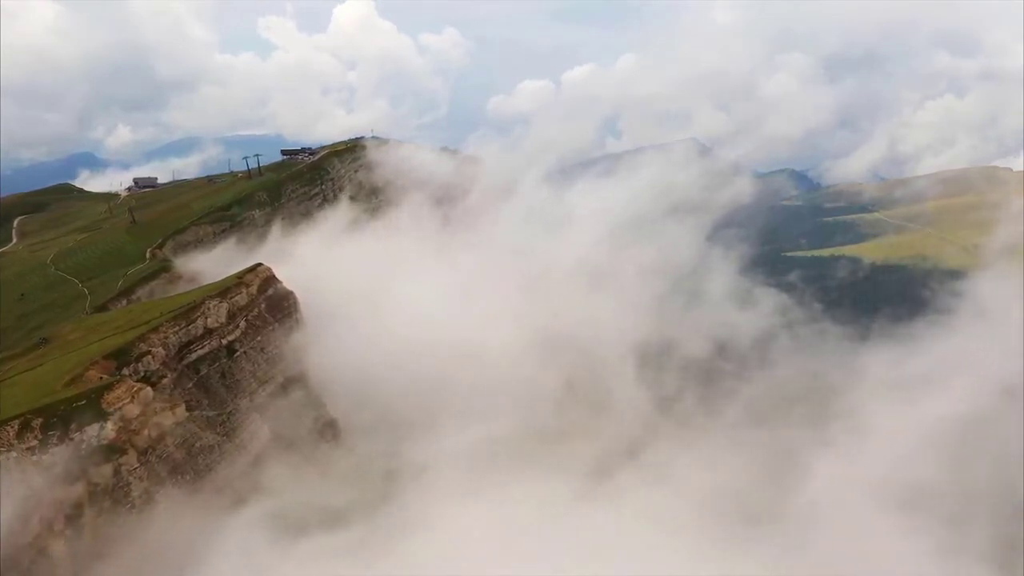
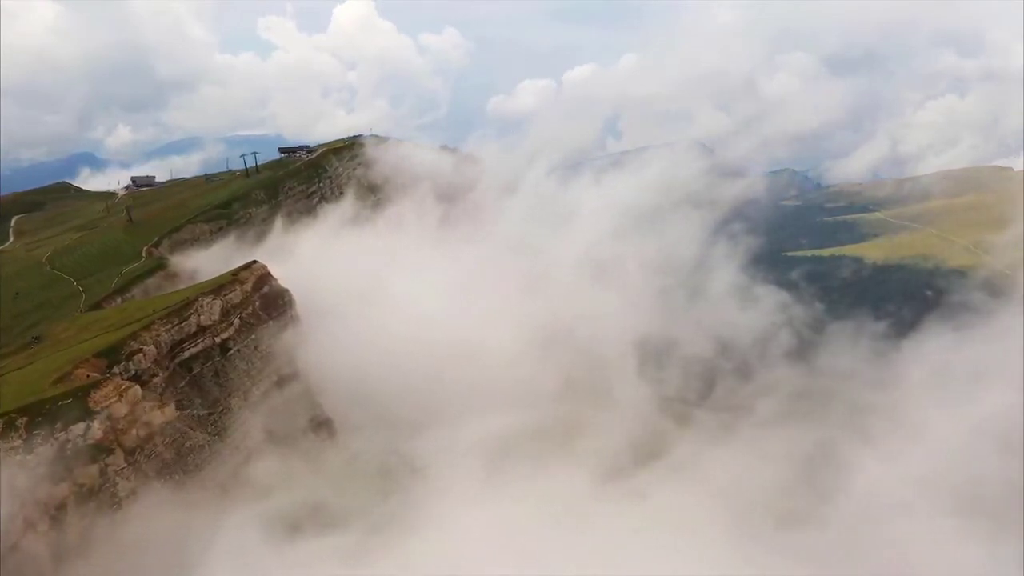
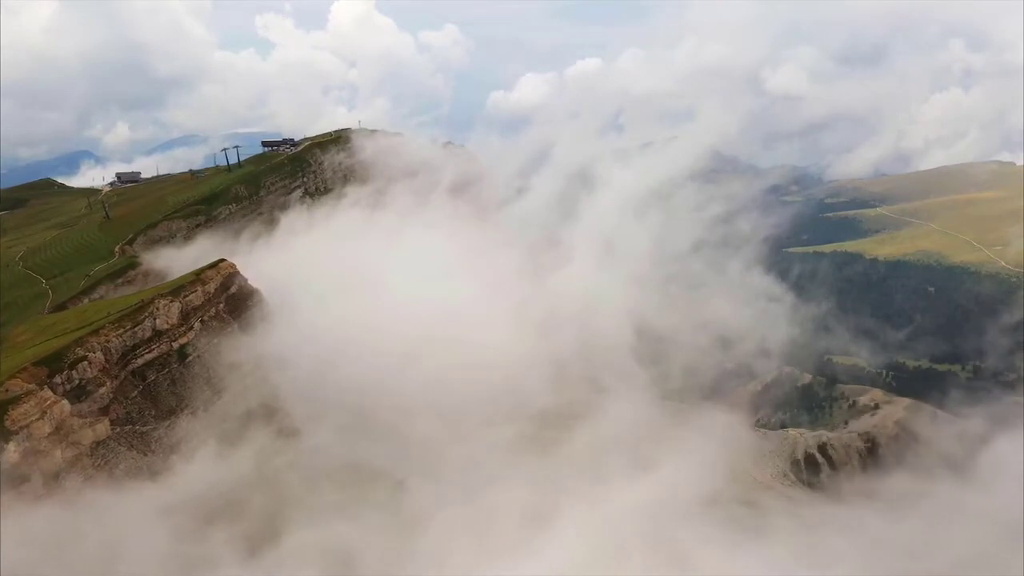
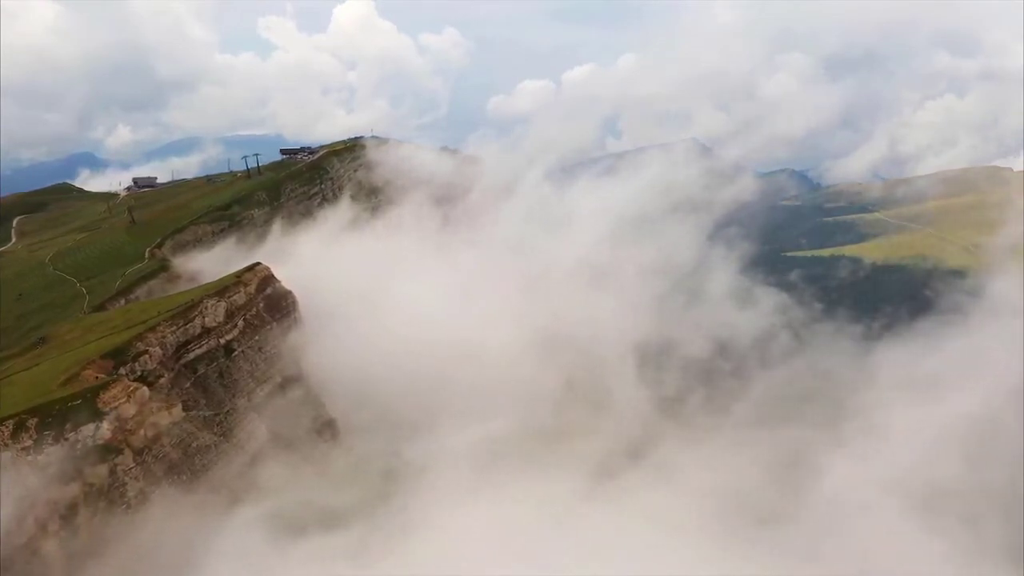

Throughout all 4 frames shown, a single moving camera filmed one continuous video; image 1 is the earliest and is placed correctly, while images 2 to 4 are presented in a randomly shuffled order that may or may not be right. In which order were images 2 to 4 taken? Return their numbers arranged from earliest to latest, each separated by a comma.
4, 2, 3
